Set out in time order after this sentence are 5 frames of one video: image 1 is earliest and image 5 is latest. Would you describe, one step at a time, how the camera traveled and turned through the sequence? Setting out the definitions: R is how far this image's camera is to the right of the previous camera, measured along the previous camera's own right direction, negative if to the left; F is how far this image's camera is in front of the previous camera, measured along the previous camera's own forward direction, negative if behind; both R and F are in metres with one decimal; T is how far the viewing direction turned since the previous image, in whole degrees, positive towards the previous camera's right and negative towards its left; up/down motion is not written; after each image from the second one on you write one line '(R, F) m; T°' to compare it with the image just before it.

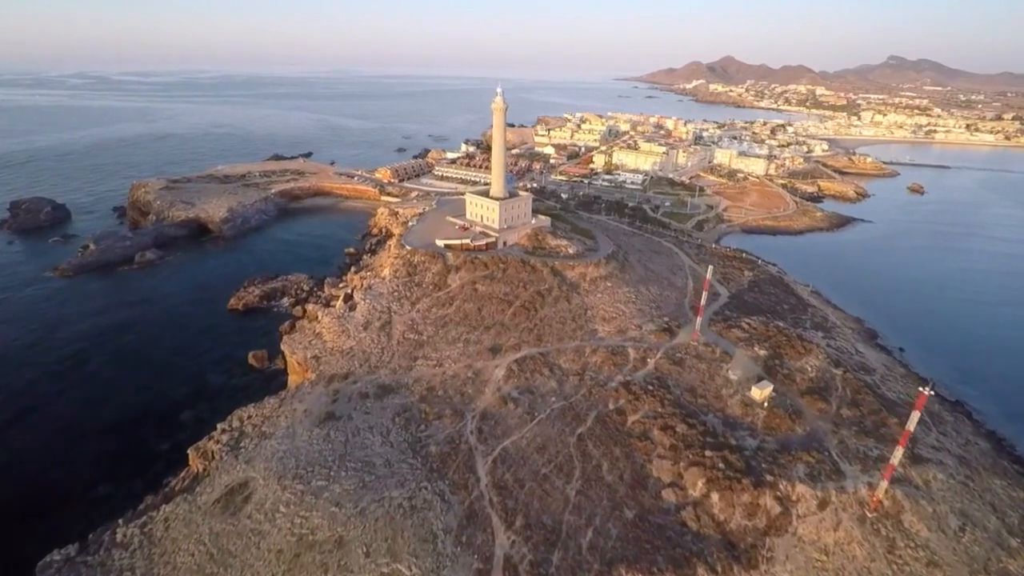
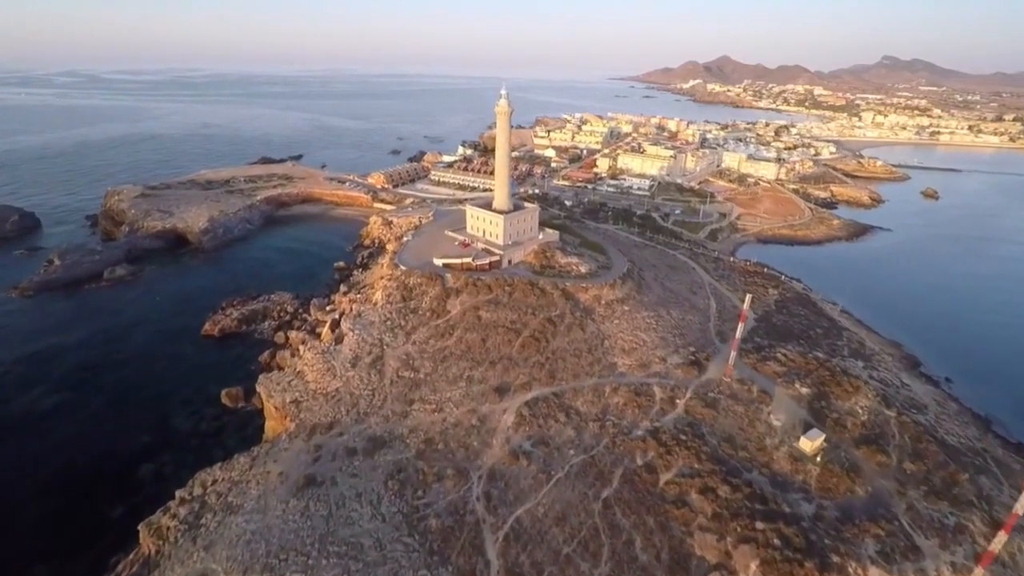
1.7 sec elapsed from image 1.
(-0.8, +4.0) m; +1°
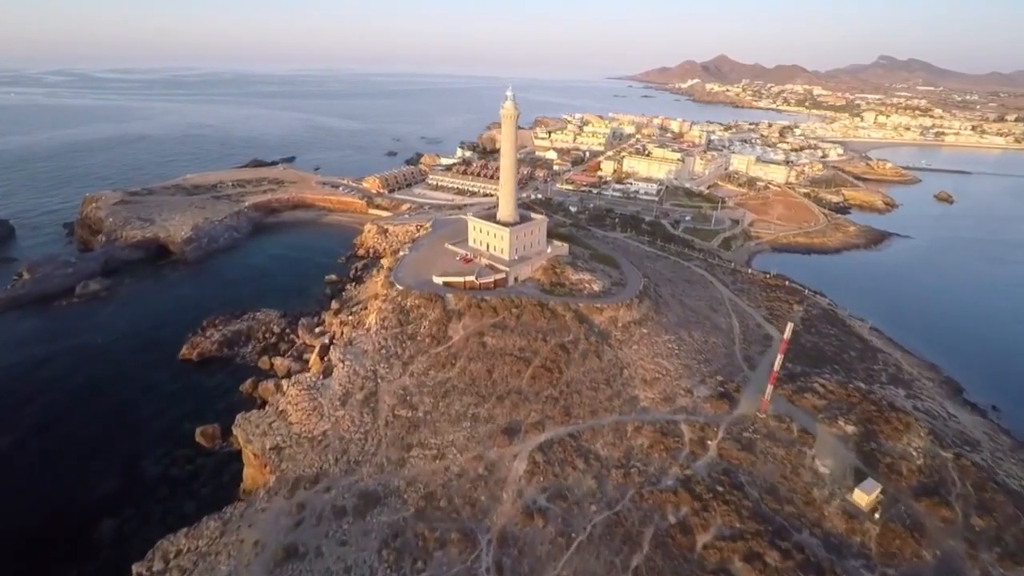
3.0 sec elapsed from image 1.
(-0.7, +3.2) m; 0°
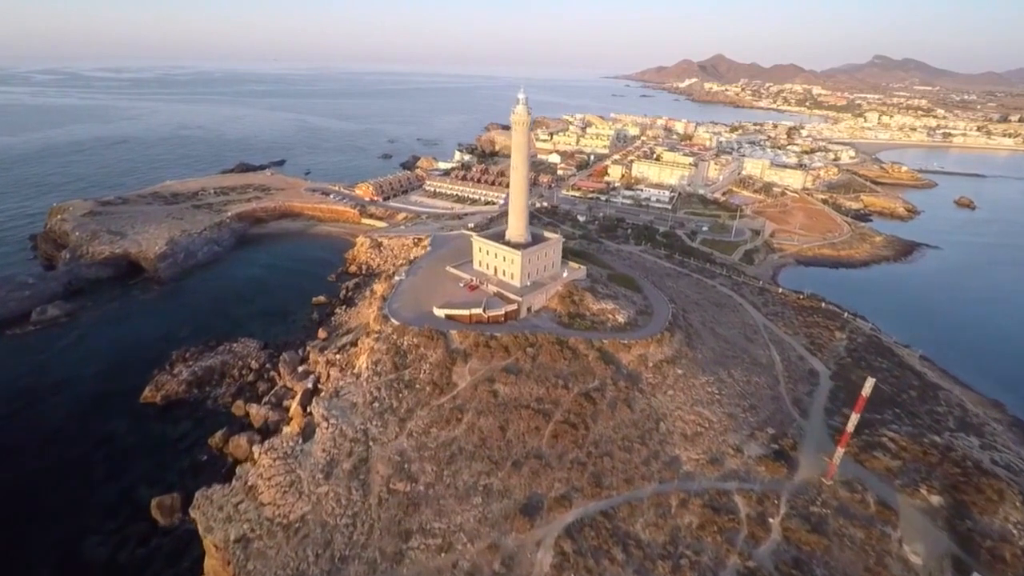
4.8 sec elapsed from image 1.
(-1.0, +4.4) m; 0°
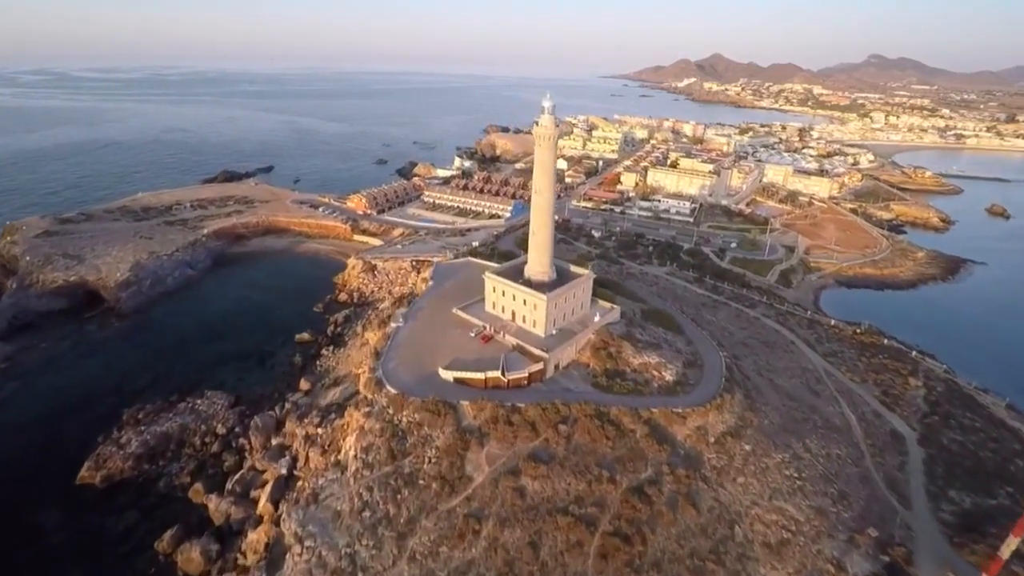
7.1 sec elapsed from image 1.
(-1.3, +5.6) m; 0°
